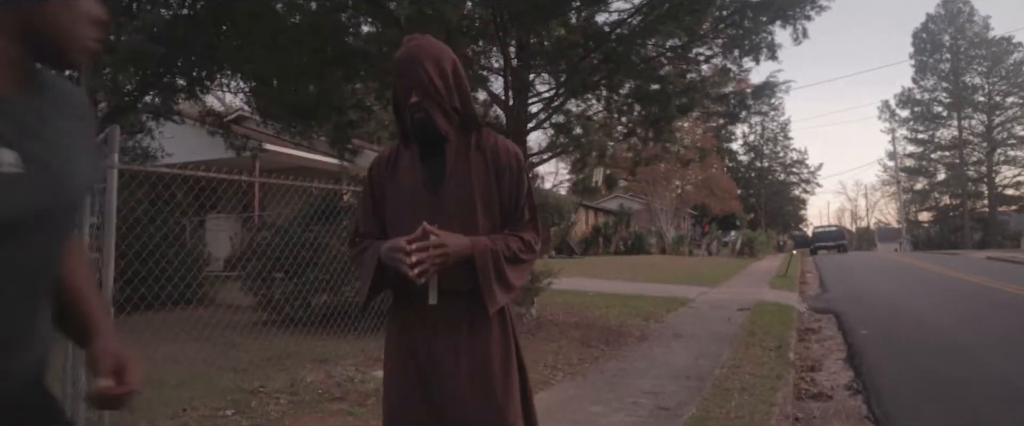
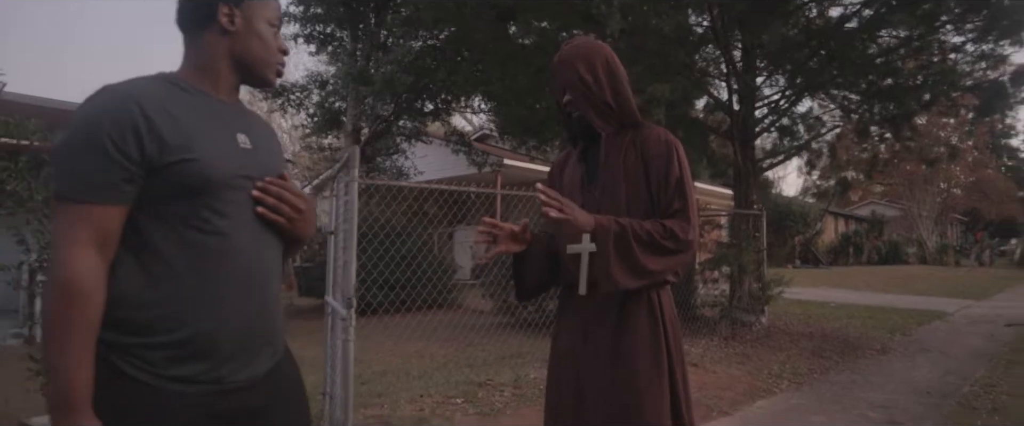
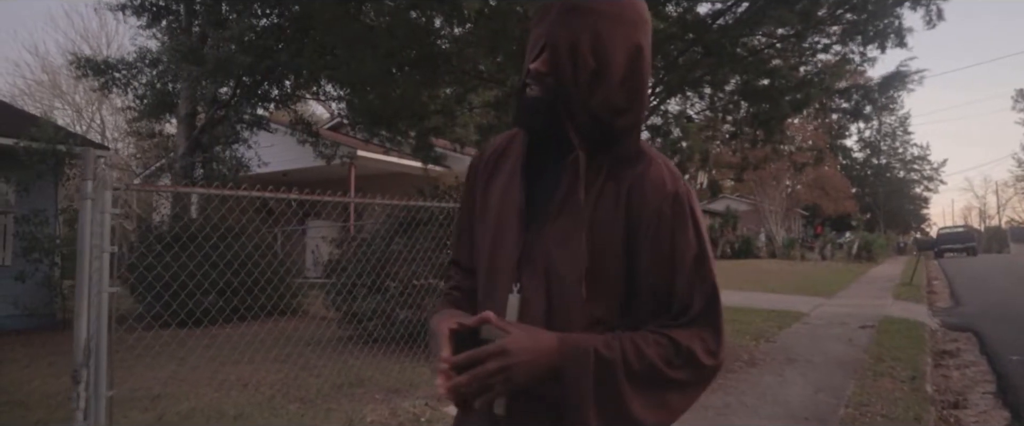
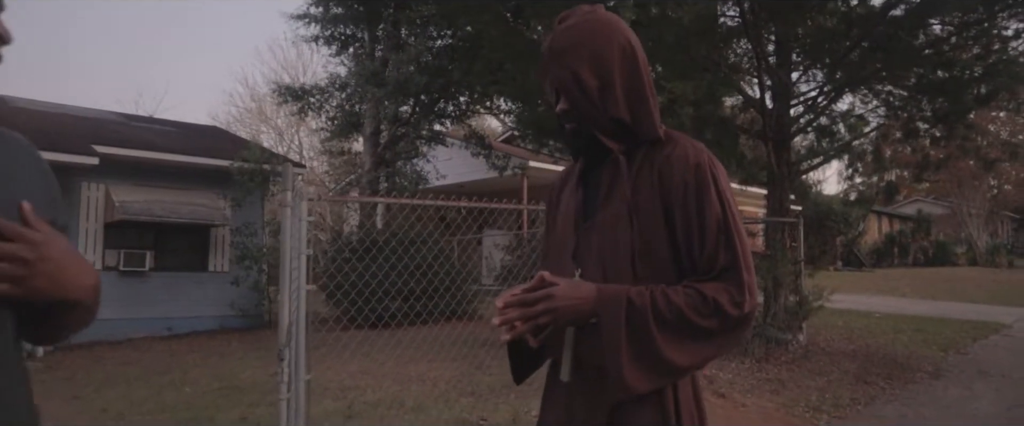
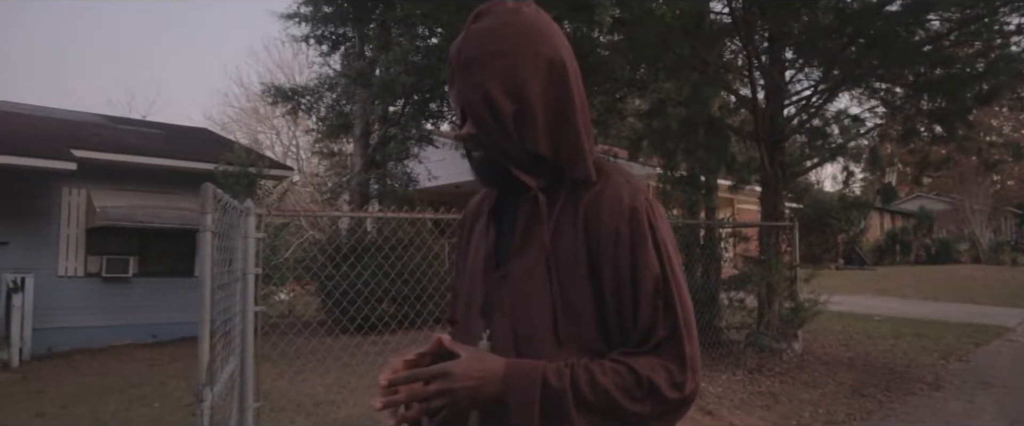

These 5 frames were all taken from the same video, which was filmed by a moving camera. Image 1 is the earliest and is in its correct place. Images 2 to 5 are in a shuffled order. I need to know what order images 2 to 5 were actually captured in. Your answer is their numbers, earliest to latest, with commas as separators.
3, 5, 4, 2
